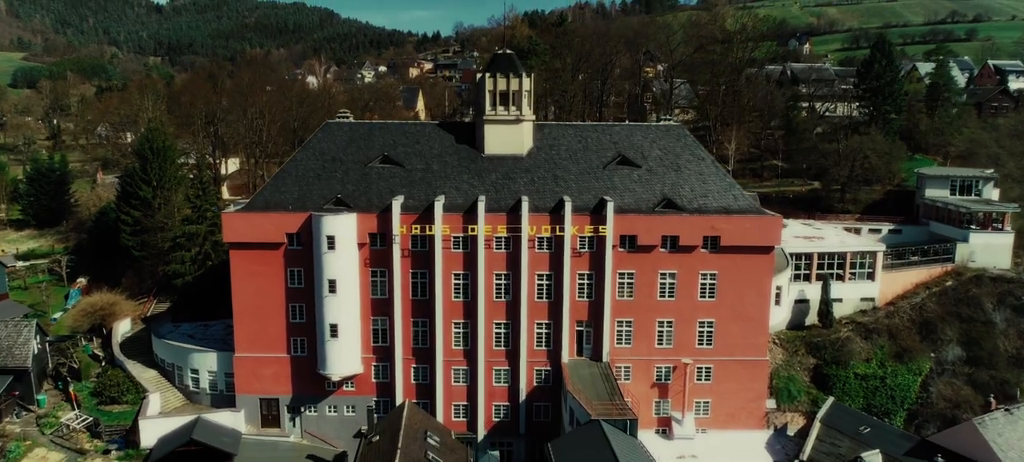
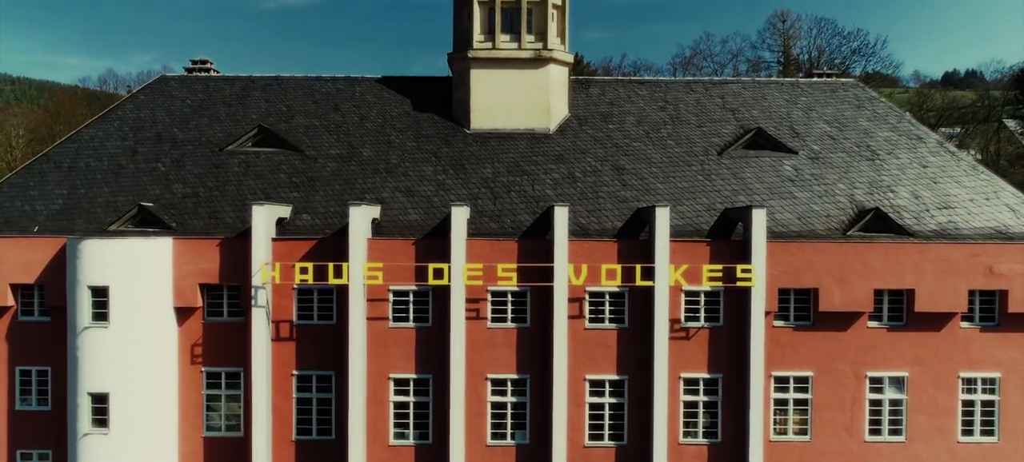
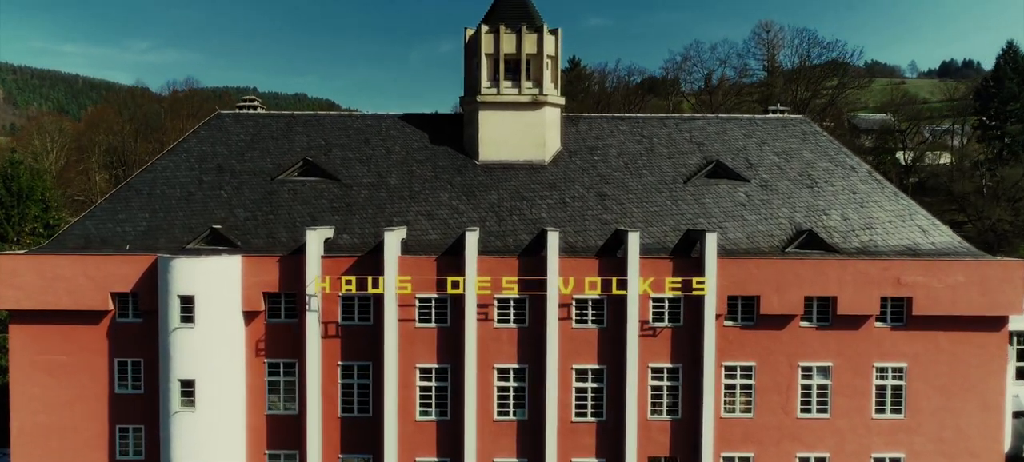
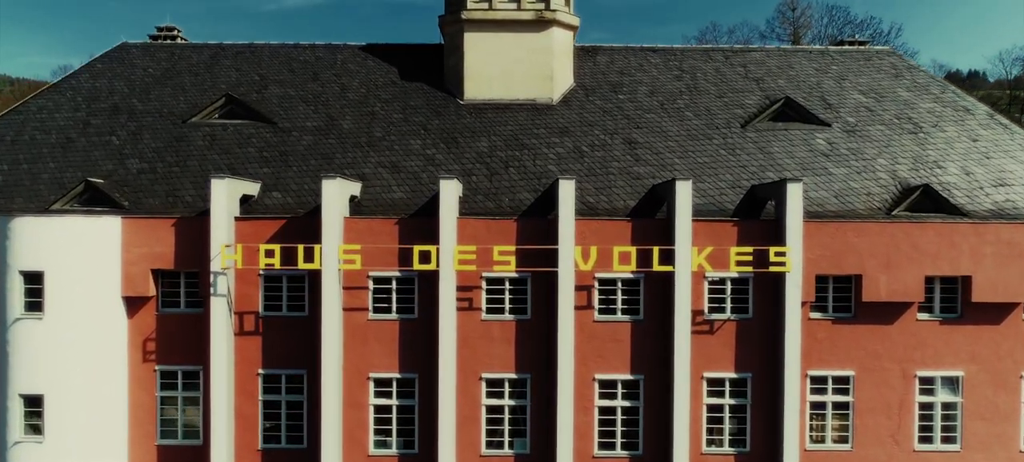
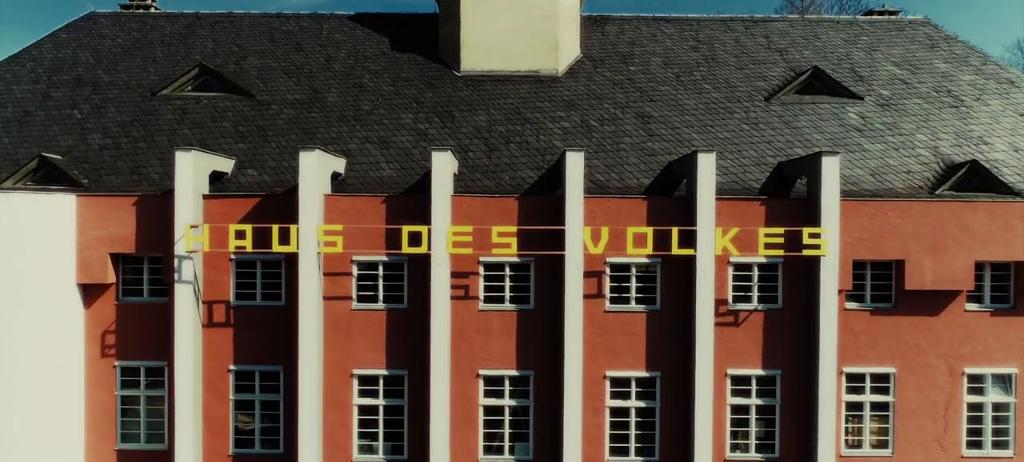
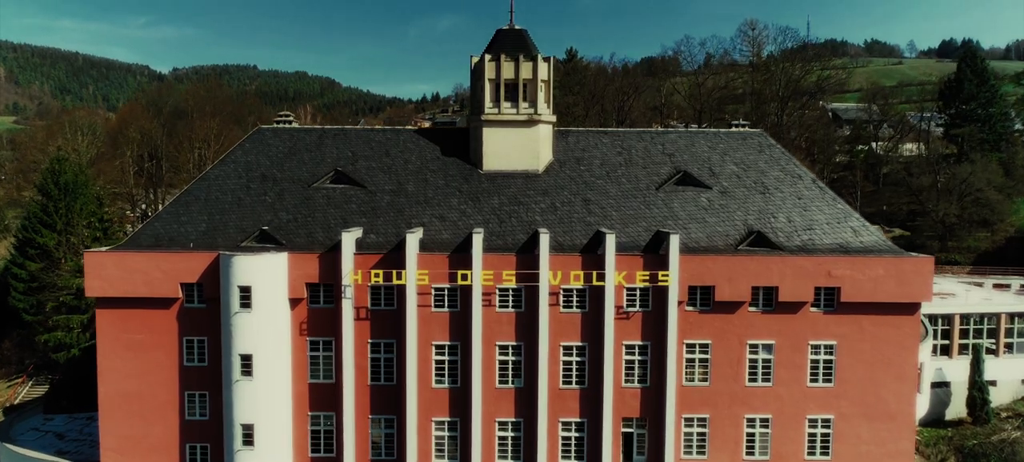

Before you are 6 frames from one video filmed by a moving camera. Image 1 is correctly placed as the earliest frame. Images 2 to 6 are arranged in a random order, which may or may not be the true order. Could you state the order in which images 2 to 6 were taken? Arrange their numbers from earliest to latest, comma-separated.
6, 3, 2, 4, 5
